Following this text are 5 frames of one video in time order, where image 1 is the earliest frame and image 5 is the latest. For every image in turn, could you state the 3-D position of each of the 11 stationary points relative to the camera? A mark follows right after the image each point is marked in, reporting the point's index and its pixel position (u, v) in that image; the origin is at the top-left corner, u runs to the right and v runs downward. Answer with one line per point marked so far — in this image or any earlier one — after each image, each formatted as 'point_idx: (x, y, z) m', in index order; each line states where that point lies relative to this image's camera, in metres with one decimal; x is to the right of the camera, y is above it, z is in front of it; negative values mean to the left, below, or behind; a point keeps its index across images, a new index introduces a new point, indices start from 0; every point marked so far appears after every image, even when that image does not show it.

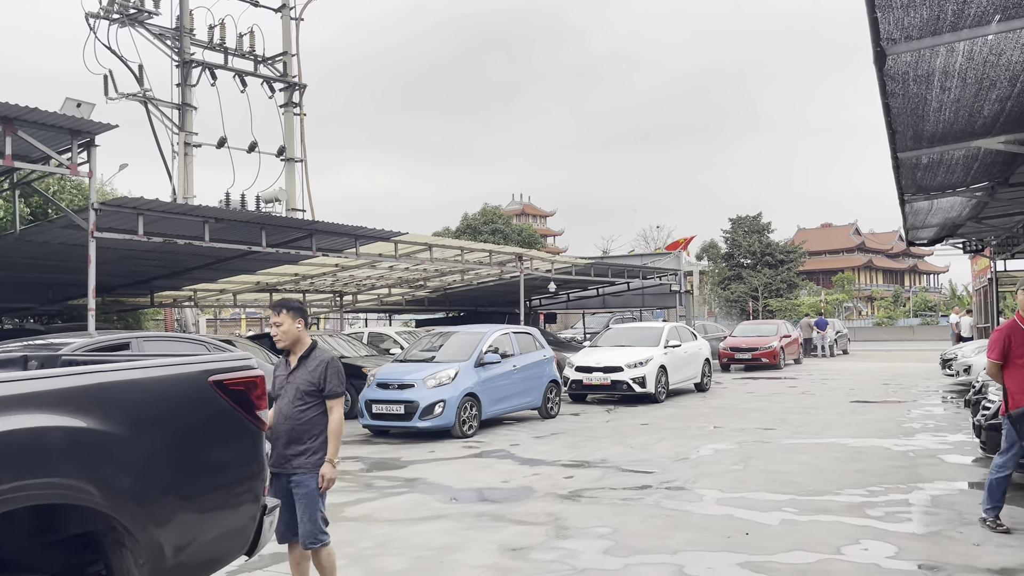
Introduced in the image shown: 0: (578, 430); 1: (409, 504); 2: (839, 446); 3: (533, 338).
0: (+0.9, -2.0, +11.5) m
1: (-0.9, -1.8, +7.0) m
2: (+3.7, -1.8, +9.5) m
3: (+0.3, -0.8, +13.1) m
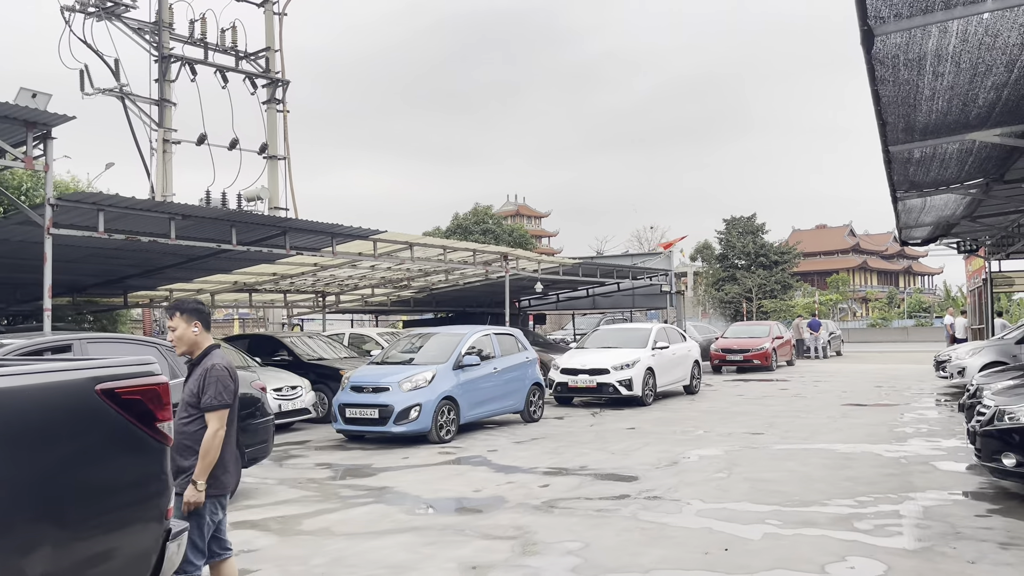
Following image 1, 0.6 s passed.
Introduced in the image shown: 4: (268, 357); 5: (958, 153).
0: (+0.6, -2.0, +11.2) m
1: (-1.1, -1.8, +6.6) m
2: (+3.5, -1.8, +9.1) m
3: (+0.1, -0.8, +12.7) m
4: (-4.1, -1.2, +14.0) m
5: (+4.6, +1.4, +8.5) m
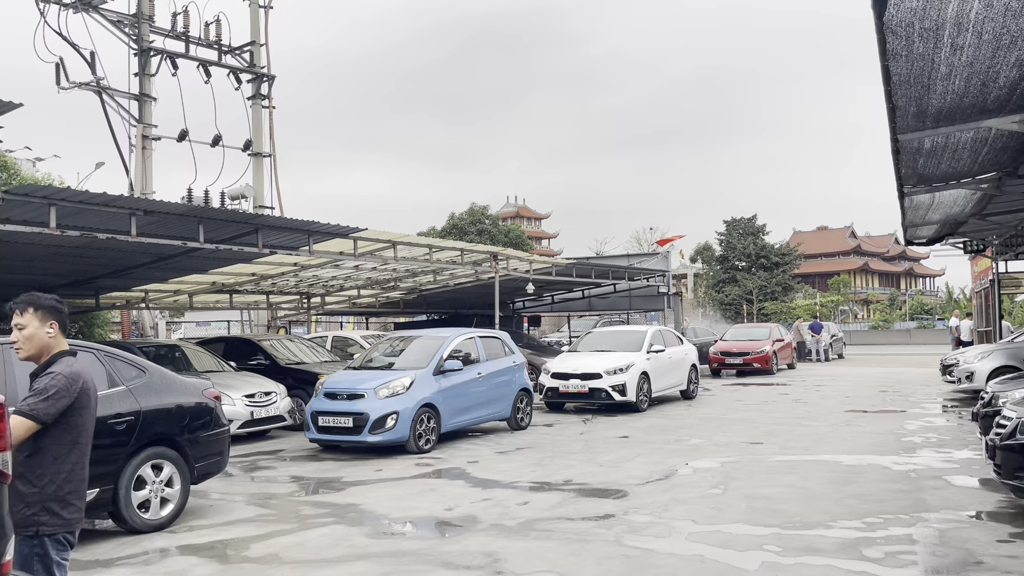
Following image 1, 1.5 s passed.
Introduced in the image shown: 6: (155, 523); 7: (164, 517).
0: (+0.4, -2.0, +10.5) m
1: (-1.3, -1.8, +6.0) m
2: (+3.3, -1.8, +8.5) m
3: (-0.1, -0.8, +12.1) m
4: (-4.3, -1.2, +13.4) m
5: (+4.4, +1.4, +7.9) m
6: (-2.7, -1.8, +6.3) m
7: (-2.7, -1.8, +6.4) m
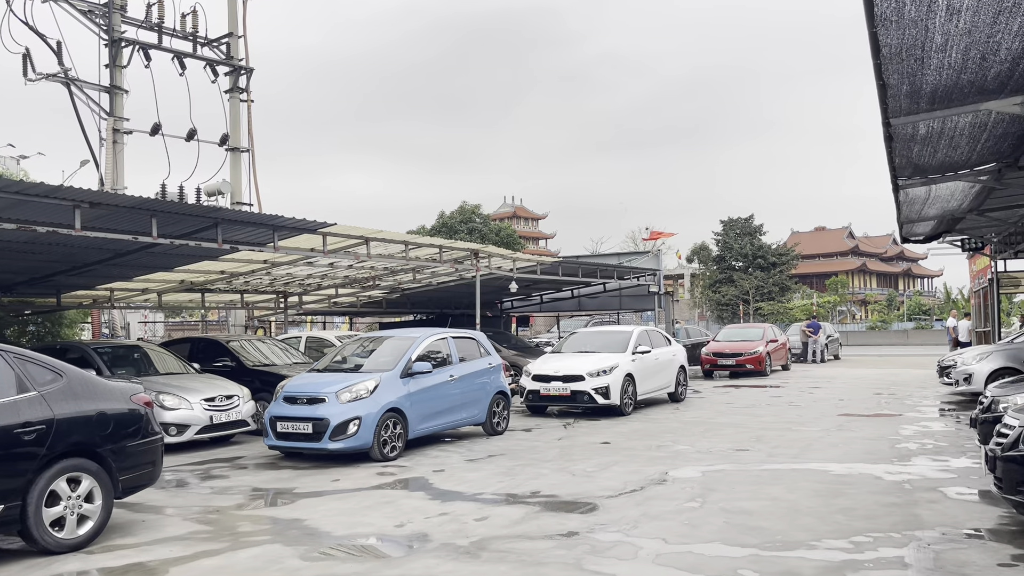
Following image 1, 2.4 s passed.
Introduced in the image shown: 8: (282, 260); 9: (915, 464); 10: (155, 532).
0: (+0.1, -1.9, +10.0) m
1: (-1.6, -1.8, +5.4) m
2: (+2.9, -1.8, +7.9) m
3: (-0.5, -0.8, +11.5) m
4: (-4.6, -1.2, +12.8) m
5: (+4.0, +1.4, +7.4) m
6: (-3.0, -1.7, +5.7) m
7: (-3.0, -1.7, +5.8) m
8: (-3.8, +0.4, +13.6) m
9: (+4.0, -1.8, +8.3) m
10: (-2.7, -1.8, +6.3) m
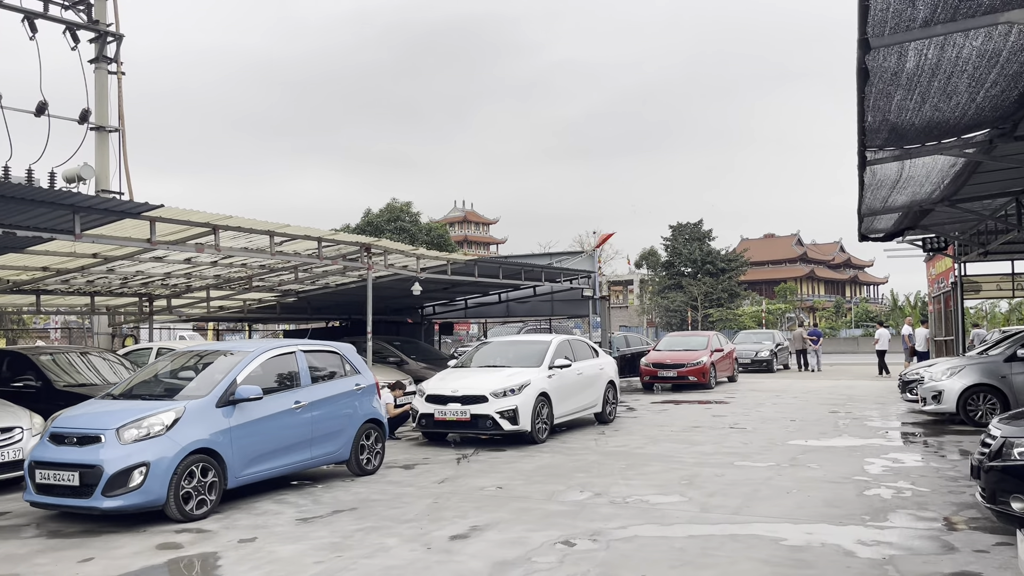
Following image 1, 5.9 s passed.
0: (-1.2, -1.9, +7.6) m
1: (-2.7, -1.7, +2.9) m
2: (+1.8, -1.8, +5.7) m
3: (-1.8, -0.8, +9.1) m
4: (-6.1, -1.1, +10.2) m
5: (+2.9, +1.4, +5.2) m
6: (-4.1, -1.7, +3.2) m
7: (-4.0, -1.7, +3.2) m
8: (-5.2, +0.4, +11.1) m
9: (+2.8, -1.8, +6.2) m
10: (-3.8, -1.8, +3.8) m
